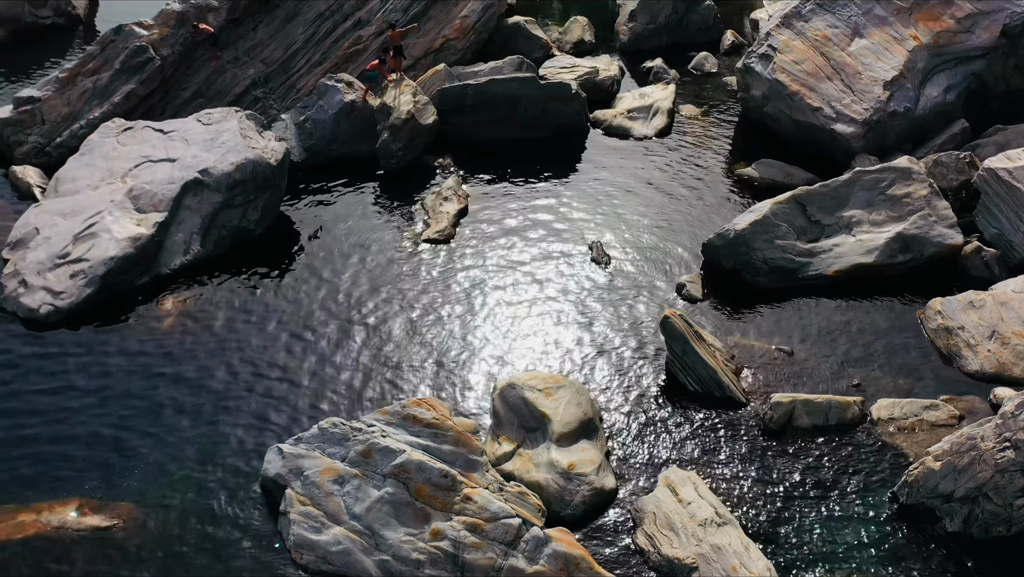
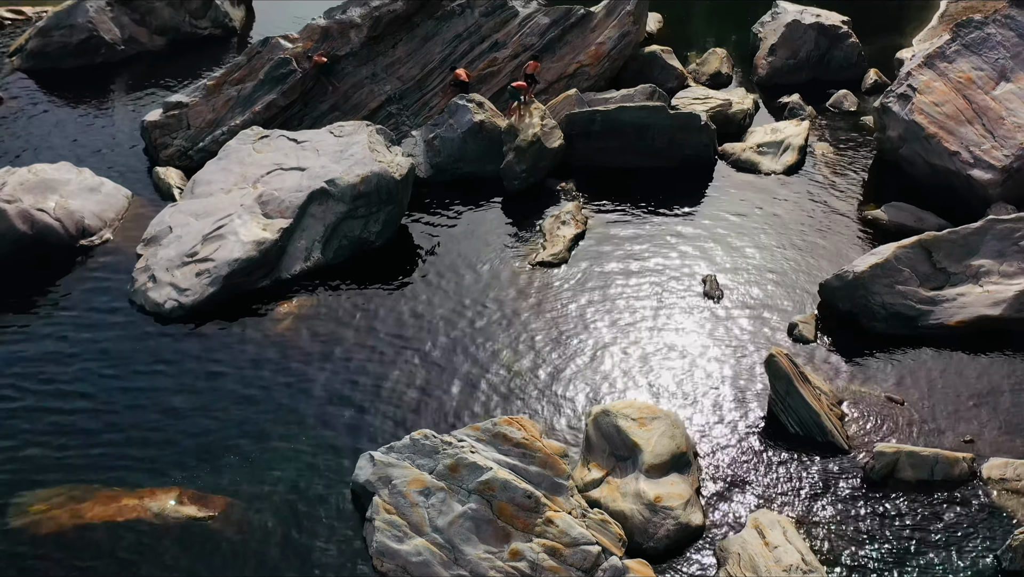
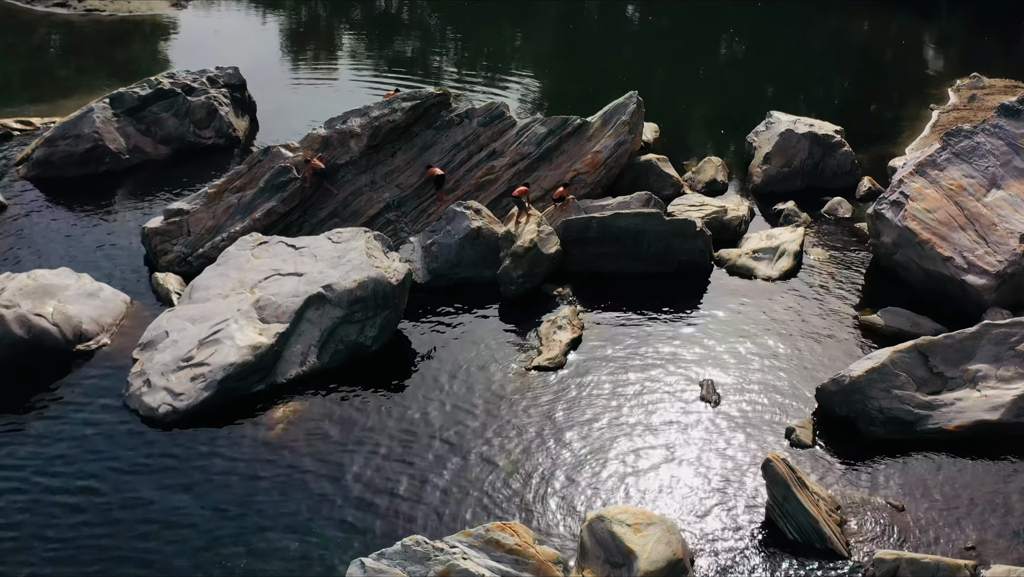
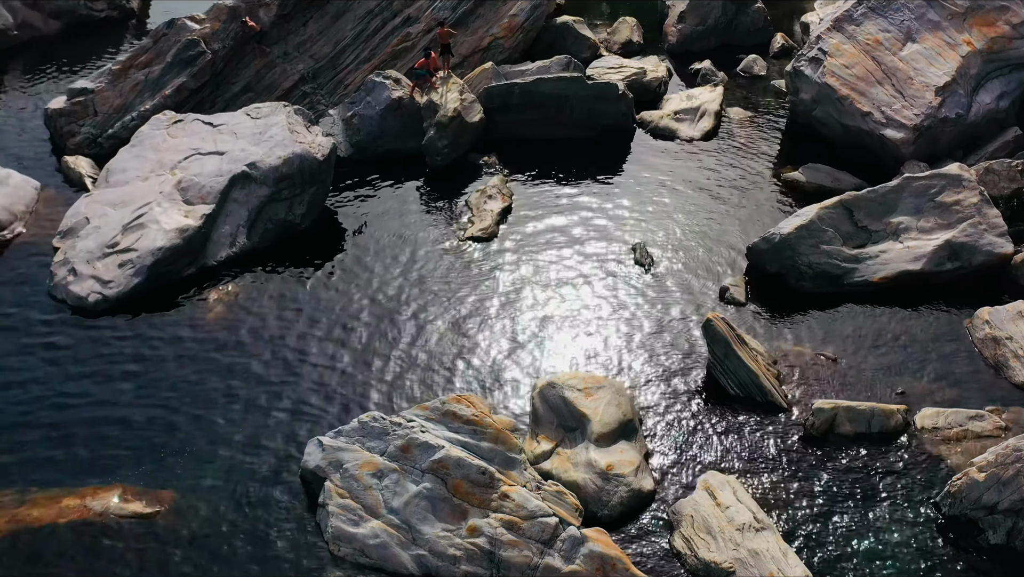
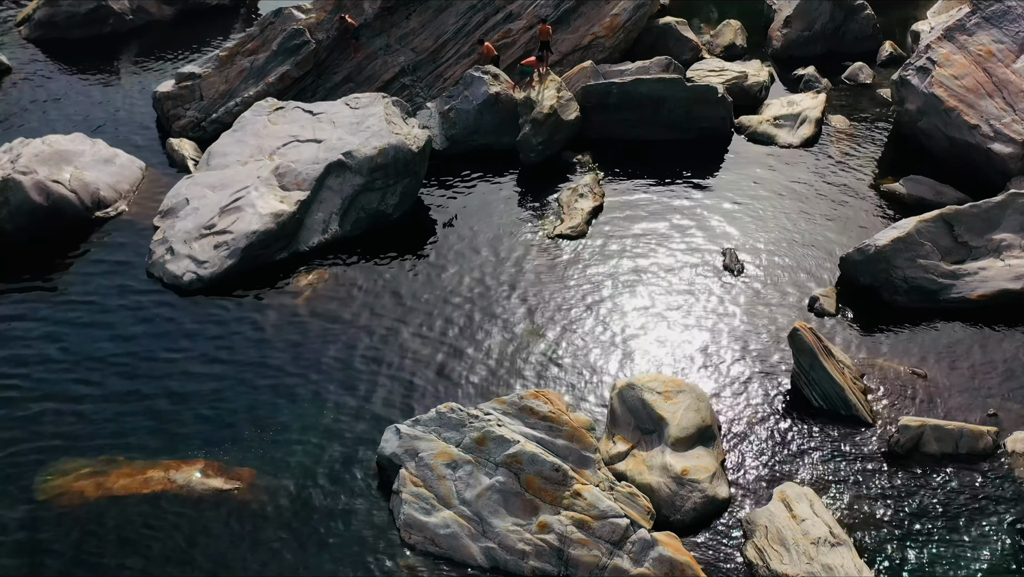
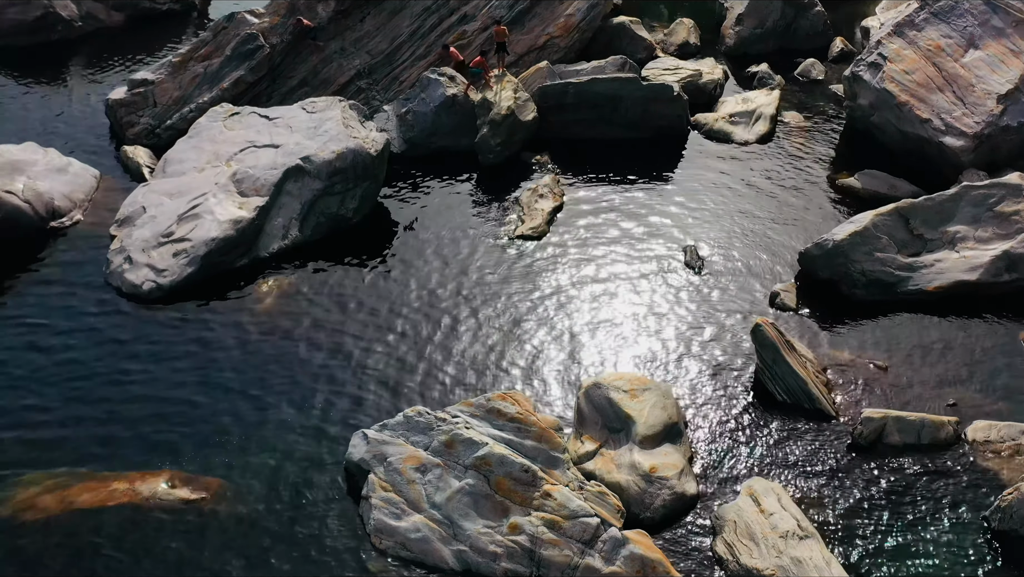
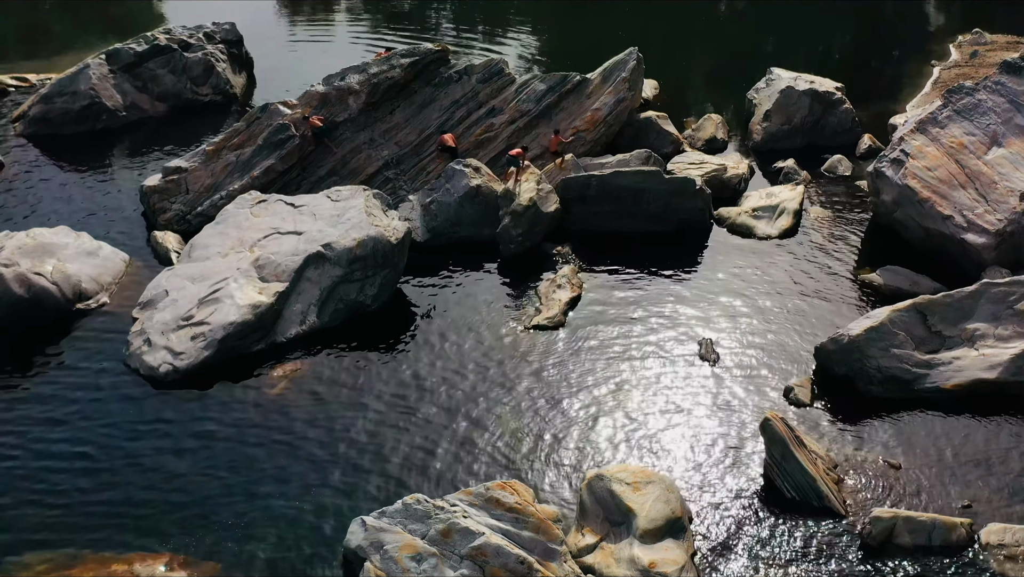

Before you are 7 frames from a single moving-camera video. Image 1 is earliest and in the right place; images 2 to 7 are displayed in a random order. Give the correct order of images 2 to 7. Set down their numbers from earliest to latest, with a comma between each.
4, 6, 5, 2, 7, 3
